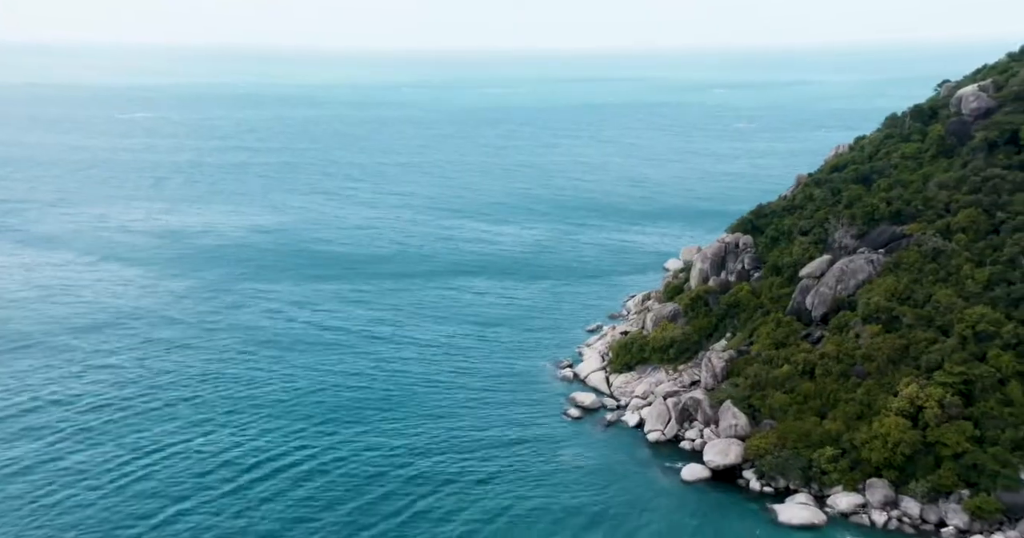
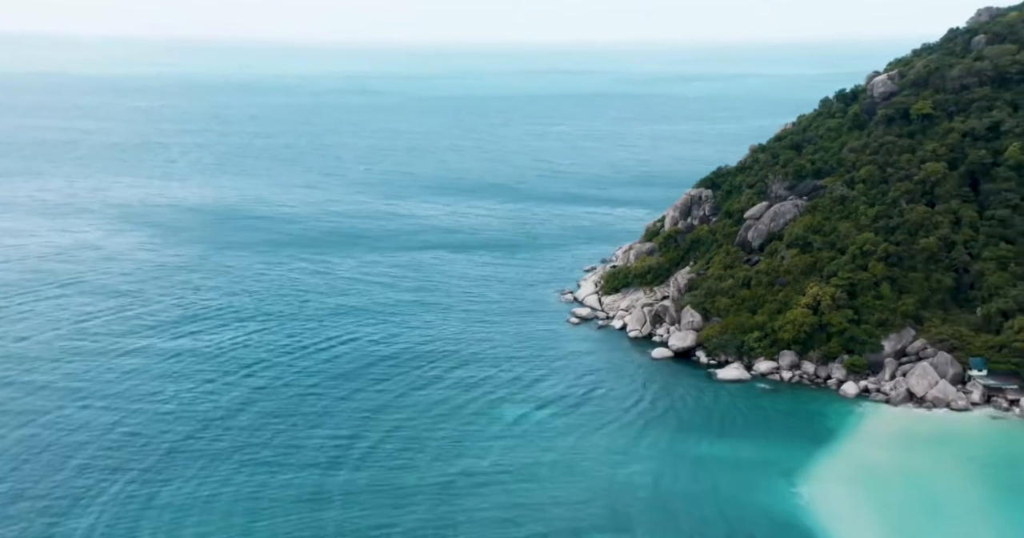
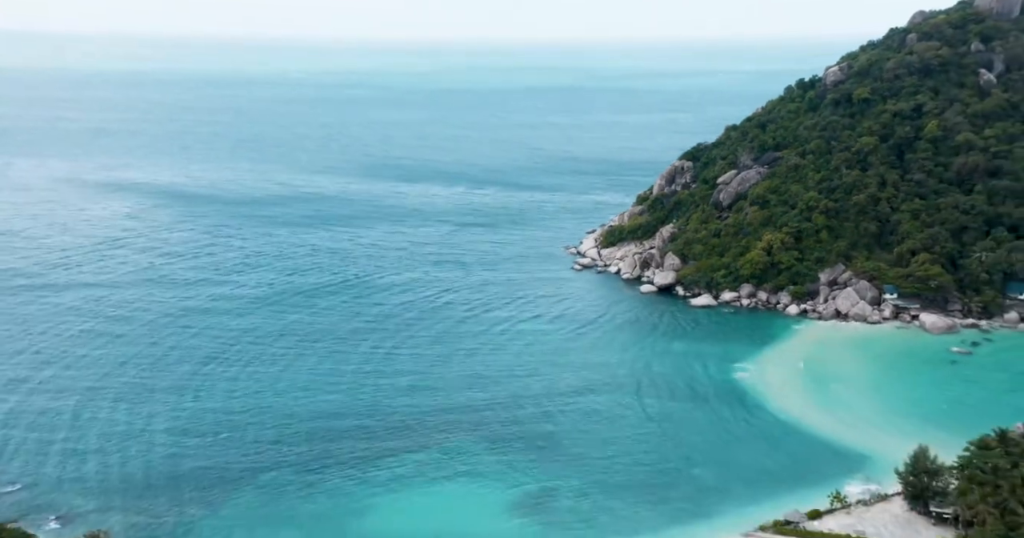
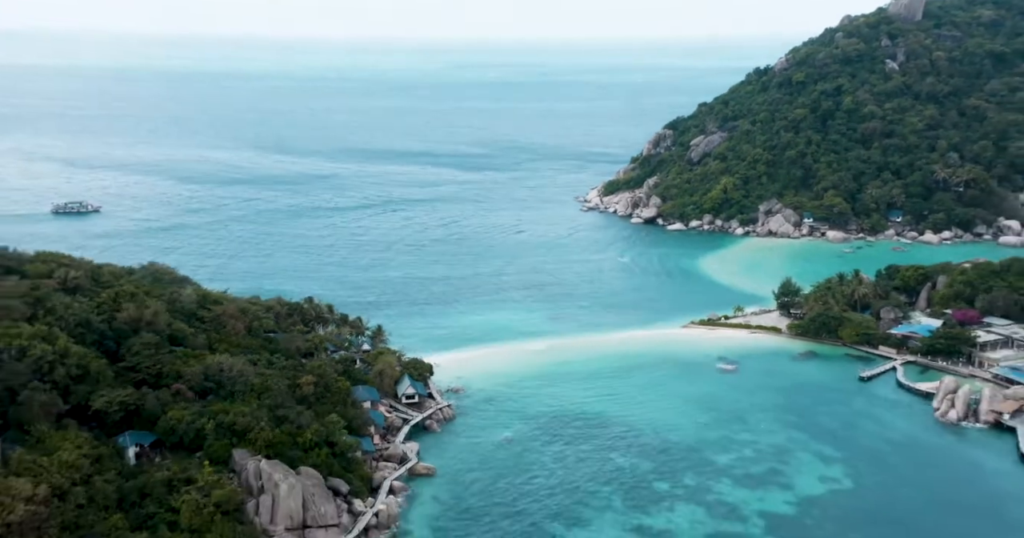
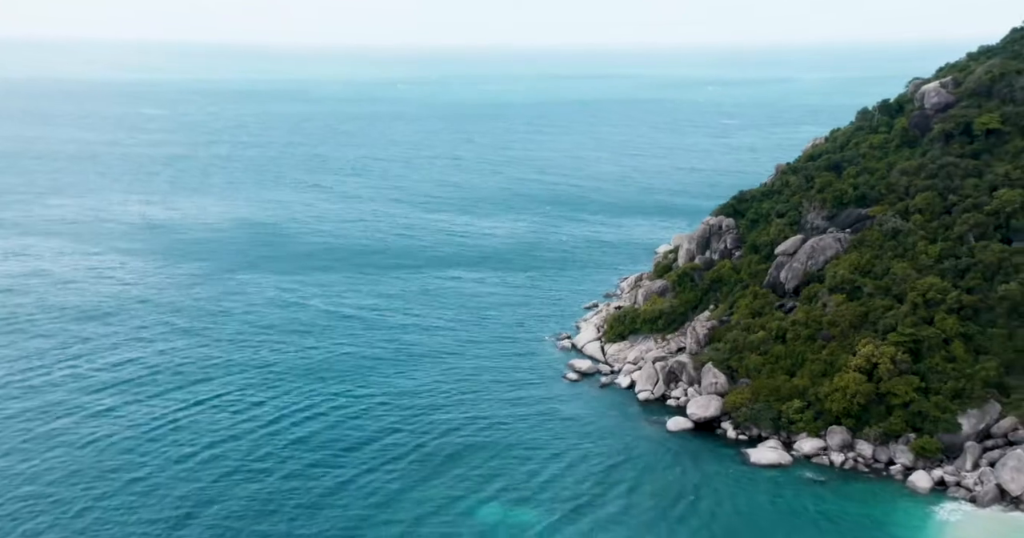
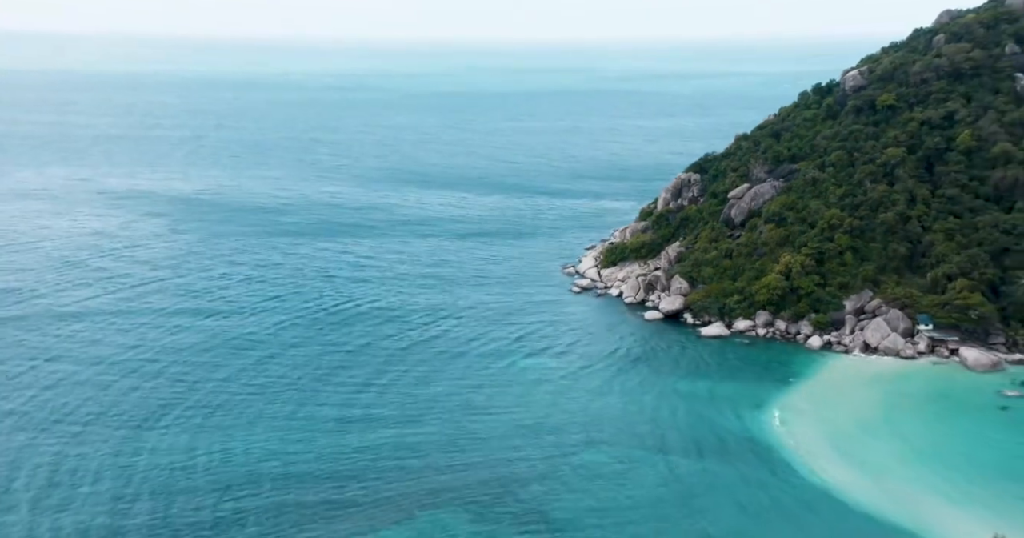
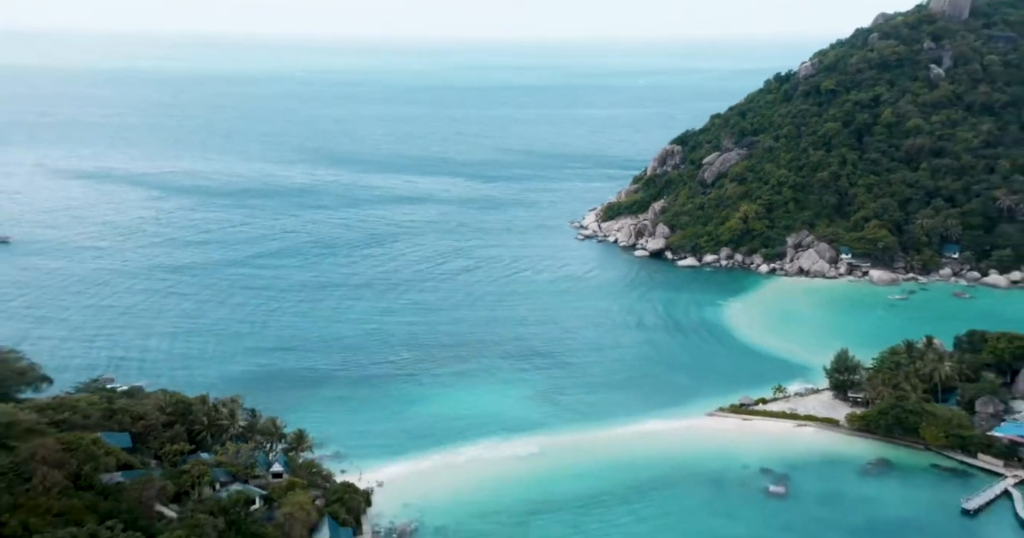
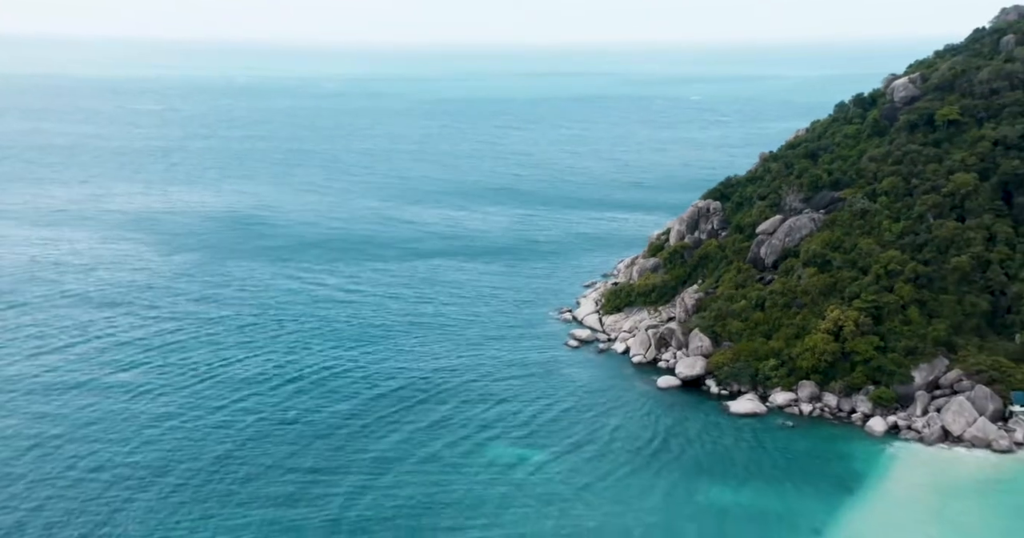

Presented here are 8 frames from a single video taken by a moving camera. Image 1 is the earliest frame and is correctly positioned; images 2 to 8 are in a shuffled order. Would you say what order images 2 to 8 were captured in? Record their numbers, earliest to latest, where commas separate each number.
5, 8, 2, 6, 3, 7, 4
